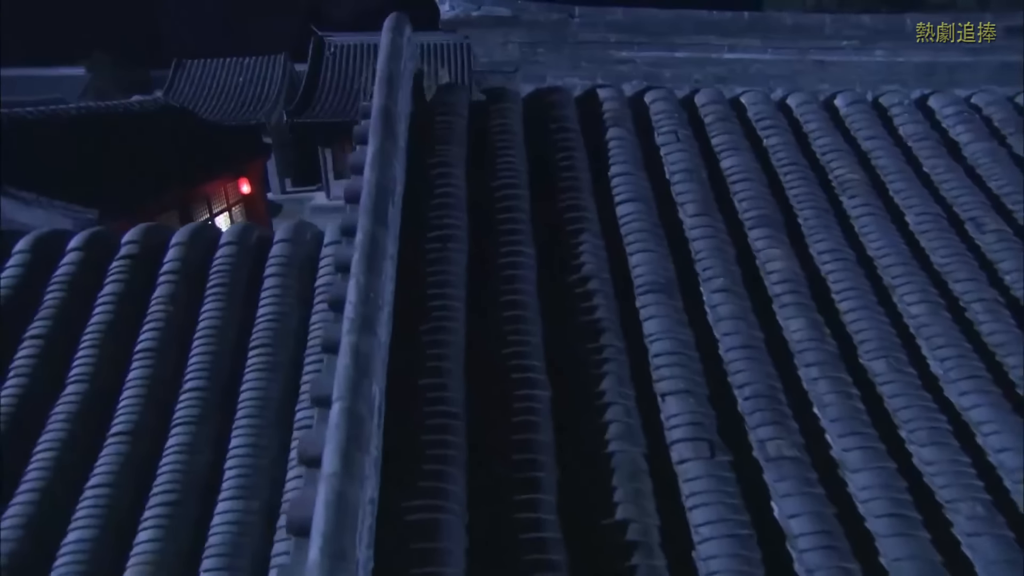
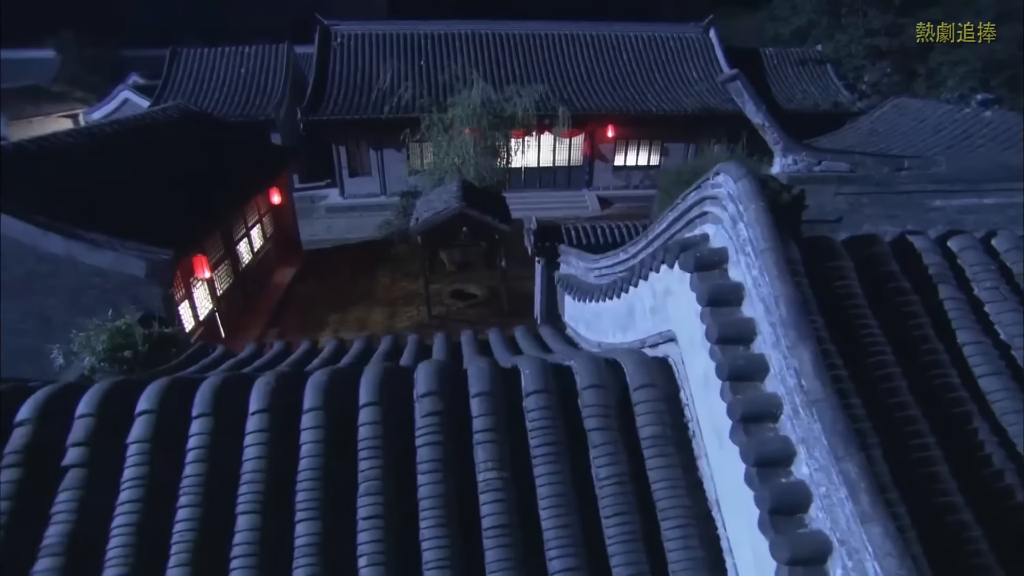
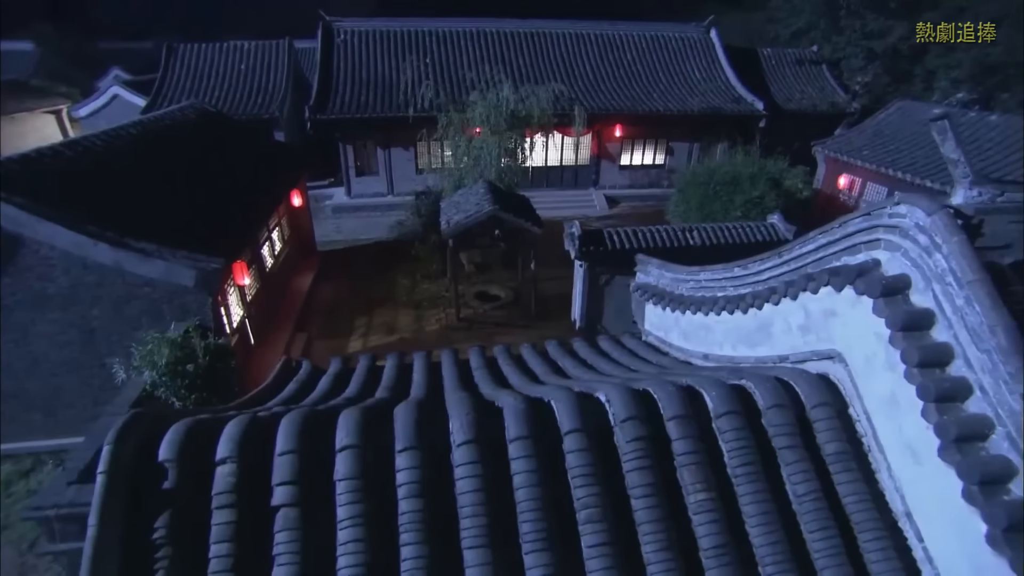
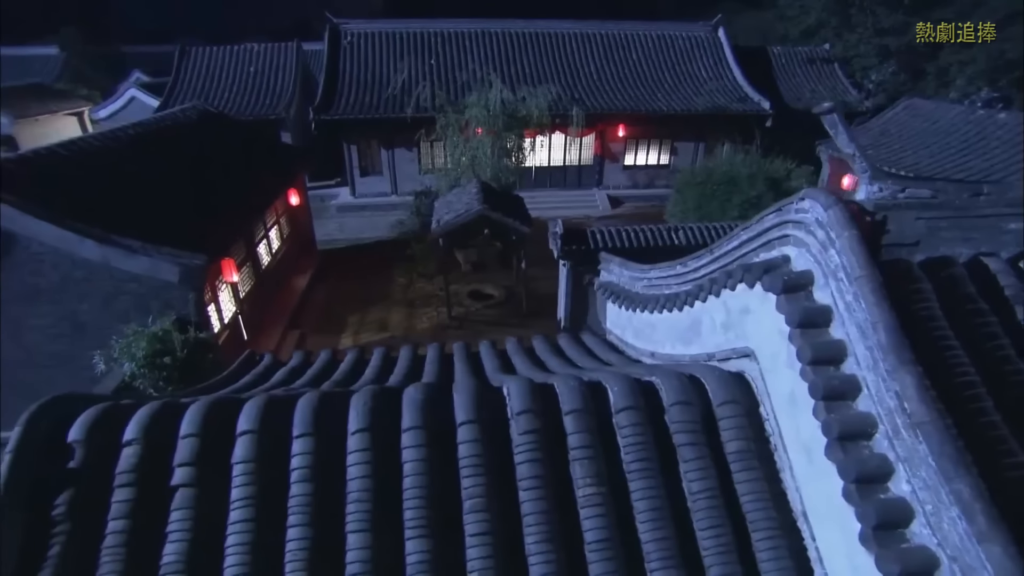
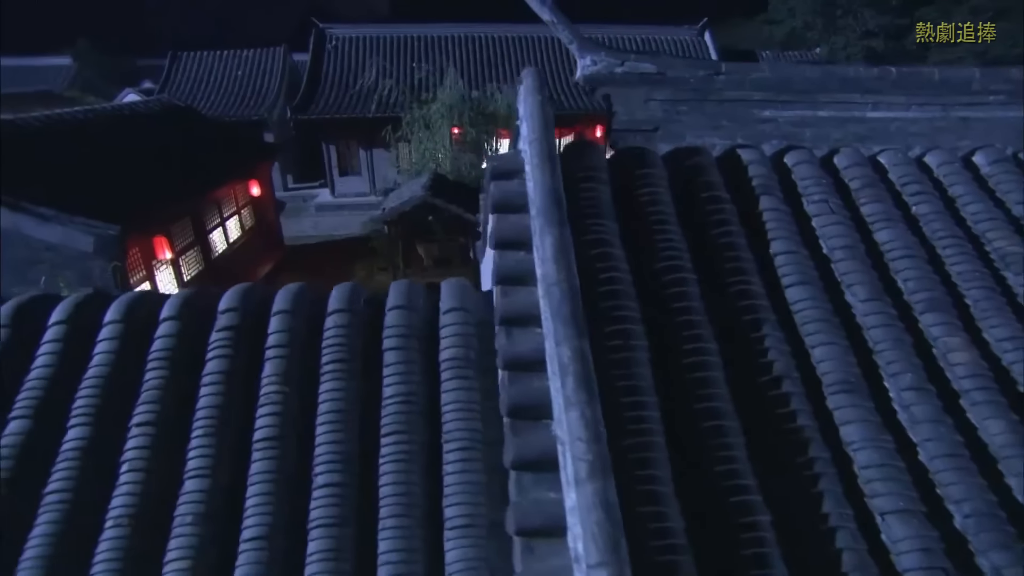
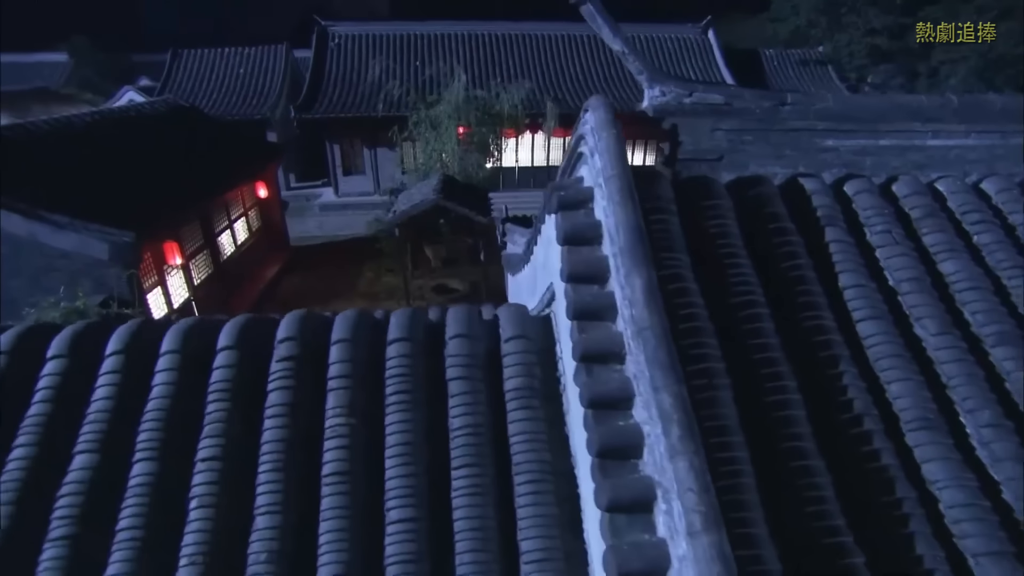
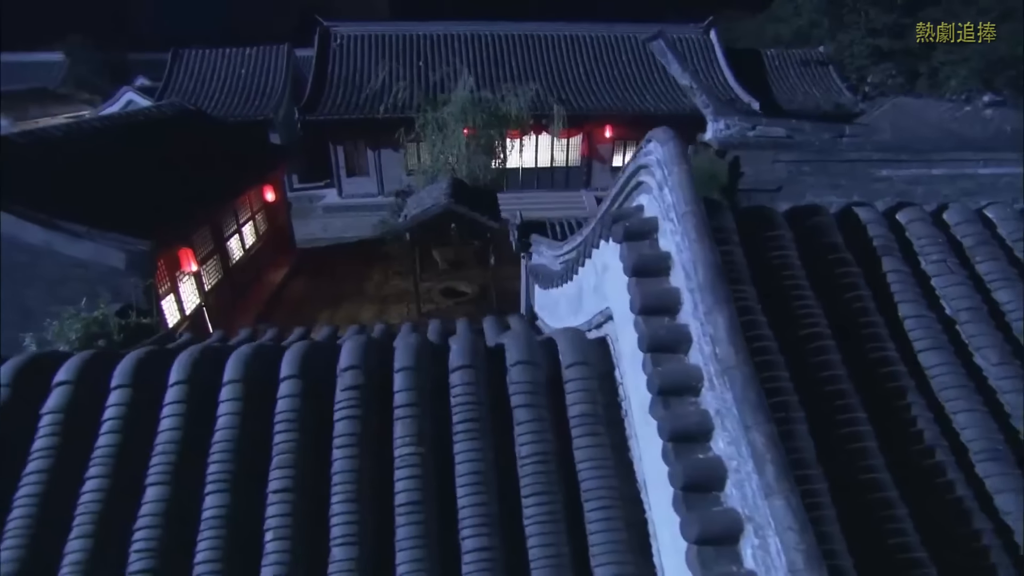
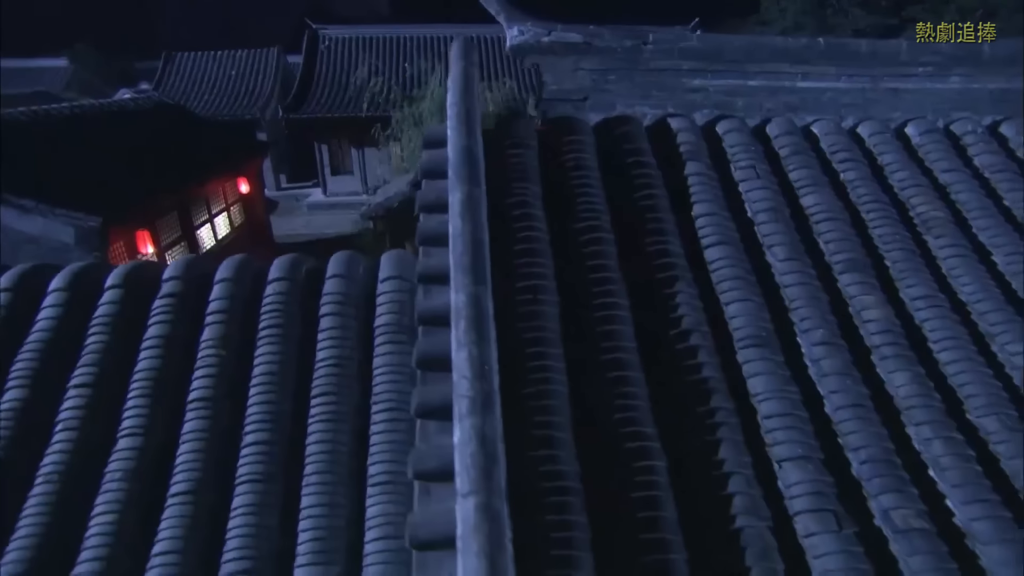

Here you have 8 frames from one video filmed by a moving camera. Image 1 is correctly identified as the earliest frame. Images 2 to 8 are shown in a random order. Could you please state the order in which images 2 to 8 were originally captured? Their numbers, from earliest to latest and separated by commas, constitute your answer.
8, 5, 6, 7, 2, 4, 3
